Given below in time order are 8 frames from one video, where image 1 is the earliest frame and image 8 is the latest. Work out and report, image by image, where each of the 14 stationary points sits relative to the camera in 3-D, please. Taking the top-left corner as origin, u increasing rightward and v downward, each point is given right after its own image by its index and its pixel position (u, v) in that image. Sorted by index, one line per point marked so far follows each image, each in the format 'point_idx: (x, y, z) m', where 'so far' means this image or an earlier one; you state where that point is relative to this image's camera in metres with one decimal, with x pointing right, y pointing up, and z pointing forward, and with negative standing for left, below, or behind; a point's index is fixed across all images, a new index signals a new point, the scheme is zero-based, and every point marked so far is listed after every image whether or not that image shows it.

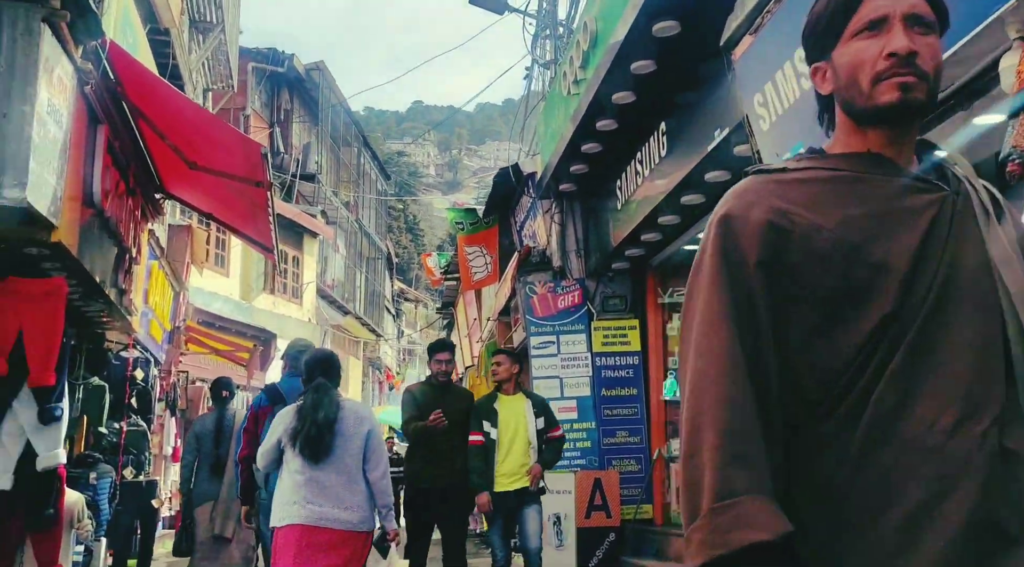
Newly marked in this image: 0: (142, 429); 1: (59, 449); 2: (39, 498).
0: (-3.6, -1.4, +10.6) m
1: (-2.8, -1.0, +6.6) m
2: (-2.9, -1.3, +6.6) m
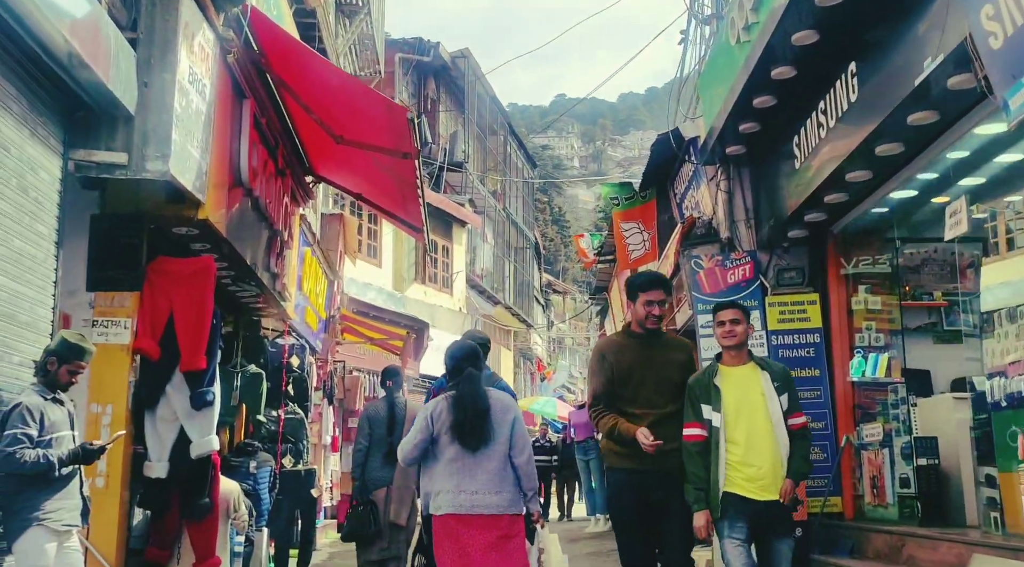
0: (-2.0, -1.3, +10.4) m
1: (-1.7, -0.9, +6.3) m
2: (-1.9, -1.2, +6.4) m
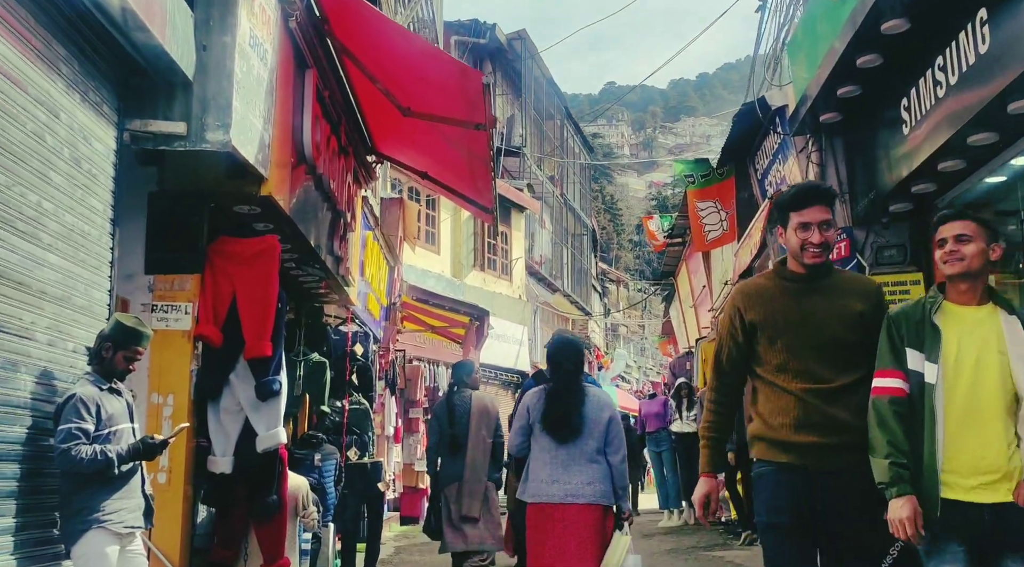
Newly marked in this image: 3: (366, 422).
0: (-1.4, -1.1, +10.0) m
1: (-1.3, -0.8, +5.9) m
2: (-1.4, -1.1, +5.9) m
3: (-1.4, -1.3, +10.0) m
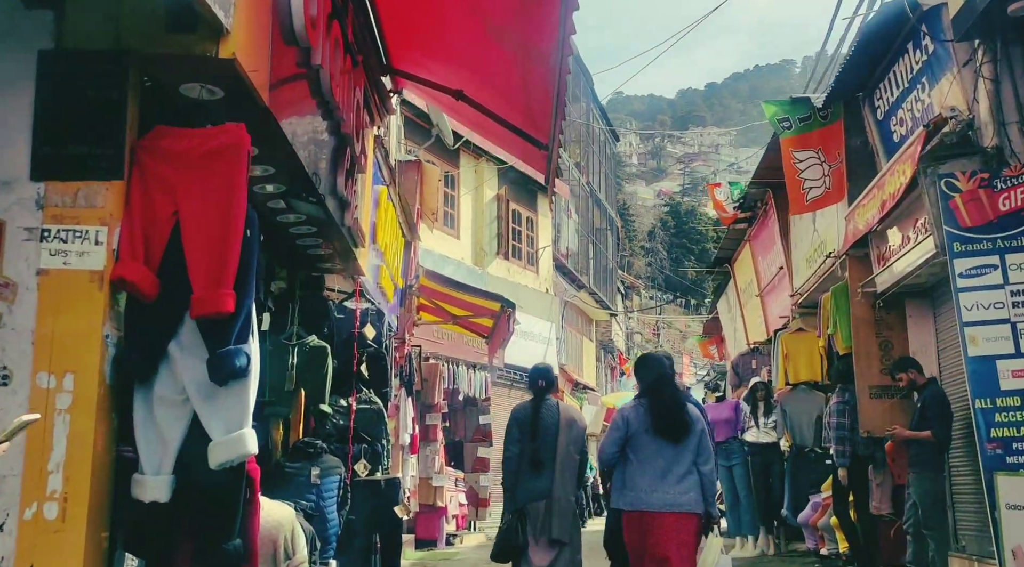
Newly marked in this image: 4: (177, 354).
0: (-1.0, -0.9, +7.7) m
1: (-0.9, -0.5, +3.6) m
2: (-1.0, -0.8, +3.7) m
3: (-1.0, -1.0, +7.8) m
4: (-1.1, -0.2, +3.7) m
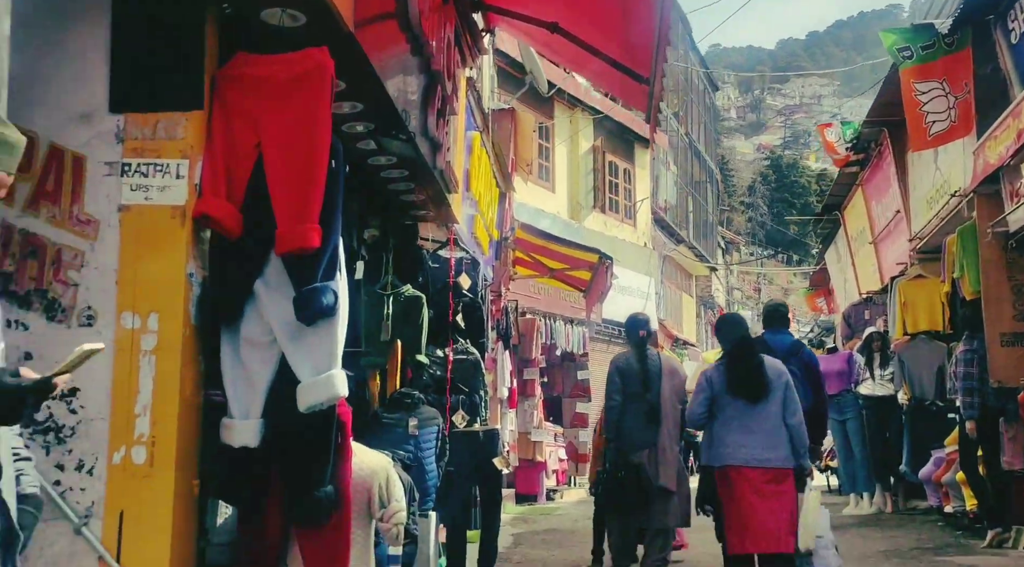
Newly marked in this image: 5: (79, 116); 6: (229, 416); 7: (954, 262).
0: (-0.3, -0.5, +7.5) m
1: (-0.6, -0.3, +3.4) m
2: (-0.7, -0.6, +3.5) m
3: (-0.3, -0.7, +7.6) m
4: (-0.8, 0.0, +3.5) m
5: (-1.4, +0.5, +3.6) m
6: (-0.9, -0.4, +3.5) m
7: (+3.5, +0.2, +8.6) m
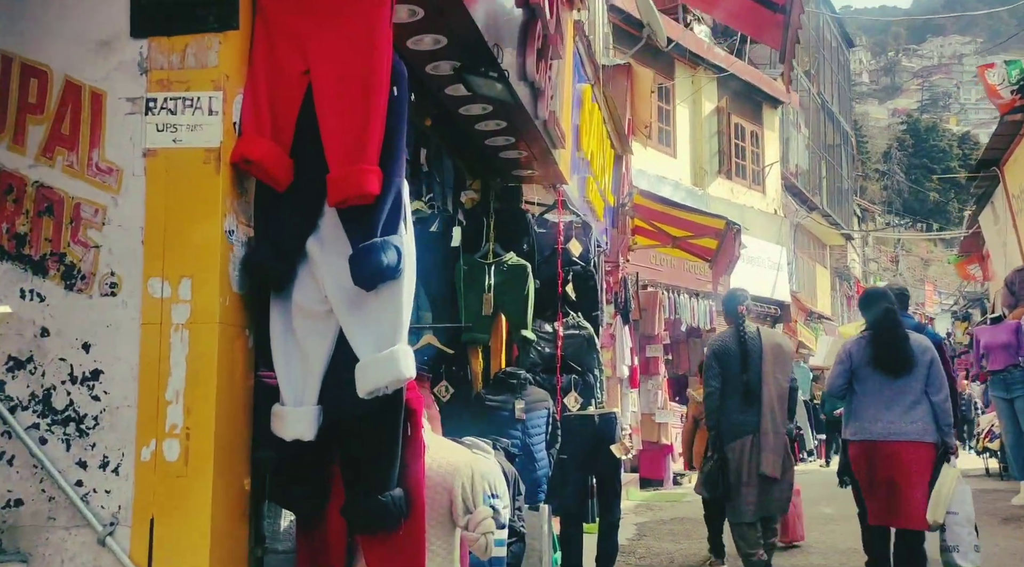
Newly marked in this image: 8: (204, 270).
0: (+0.5, -0.3, +6.8) m
1: (-0.3, -0.2, +2.8) m
2: (-0.4, -0.5, +2.9) m
3: (+0.5, -0.5, +6.8) m
4: (-0.5, +0.1, +2.9) m
5: (-1.1, +0.7, +3.0) m
6: (-0.6, -0.3, +2.9) m
7: (+4.3, +0.5, +7.5) m
8: (-0.8, 0.0, +2.8) m
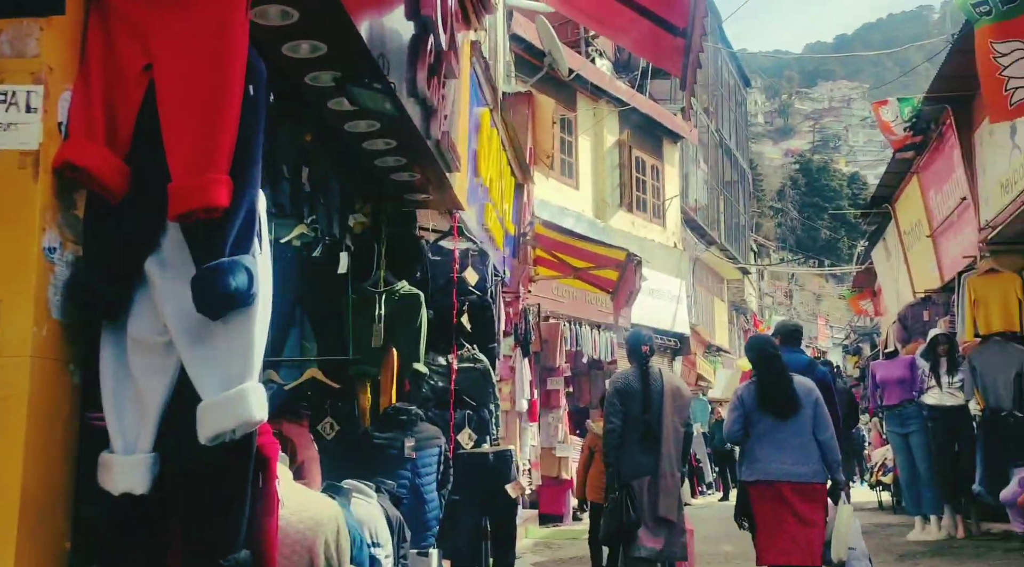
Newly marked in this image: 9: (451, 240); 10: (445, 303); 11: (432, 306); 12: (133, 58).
0: (-0.2, -0.5, +6.5) m
1: (-0.6, -0.2, +2.4) m
2: (-0.7, -0.5, +2.5) m
3: (-0.2, -0.6, +6.5) m
4: (-0.8, 0.0, +2.5) m
5: (-1.4, +0.6, +2.5) m
6: (-0.9, -0.4, +2.5) m
7: (+3.6, +0.2, +7.5) m
8: (-1.1, 0.0, +2.4) m
9: (-0.4, +0.3, +6.7) m
10: (-0.4, -0.1, +6.6) m
11: (-0.5, -0.1, +6.5) m
12: (-0.9, +0.5, +2.6) m
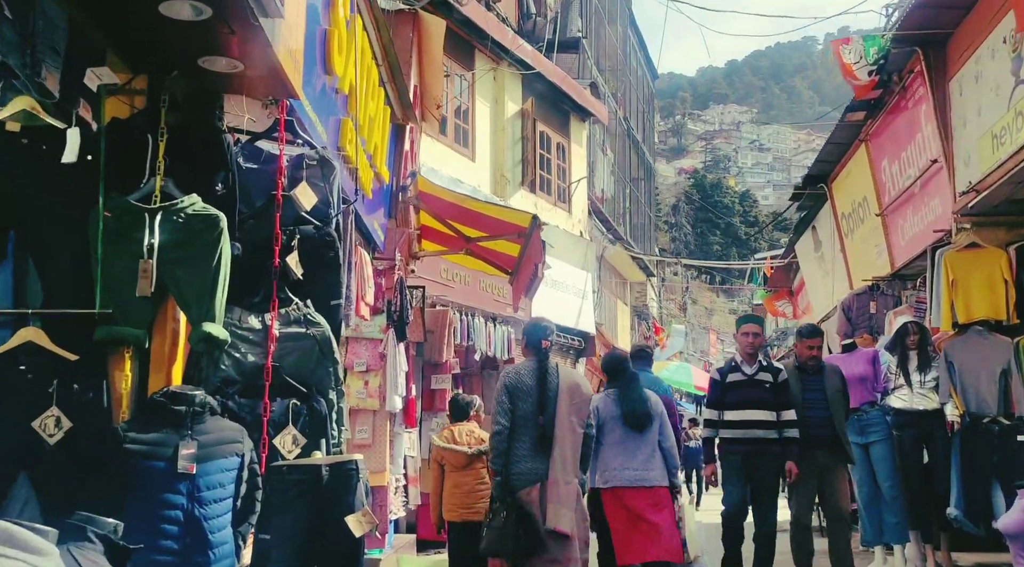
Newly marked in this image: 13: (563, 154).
0: (-0.8, -0.2, +4.3) m
1: (-0.8, +0.1, +0.1) m
2: (-0.9, -0.2, +0.2) m
3: (-0.8, -0.3, +4.3) m
4: (-1.0, +0.4, +0.2) m
5: (-1.6, +1.0, +0.2) m
6: (-1.1, 0.0, +0.2) m
7: (+2.9, +0.4, +5.6) m
8: (-1.3, +0.3, +0.1) m
9: (-1.0, +0.6, +4.5) m
10: (-1.0, +0.2, +4.3) m
11: (-1.1, +0.2, +4.2) m
12: (-1.1, +0.9, +0.3) m
13: (+0.8, +2.0, +16.8) m
